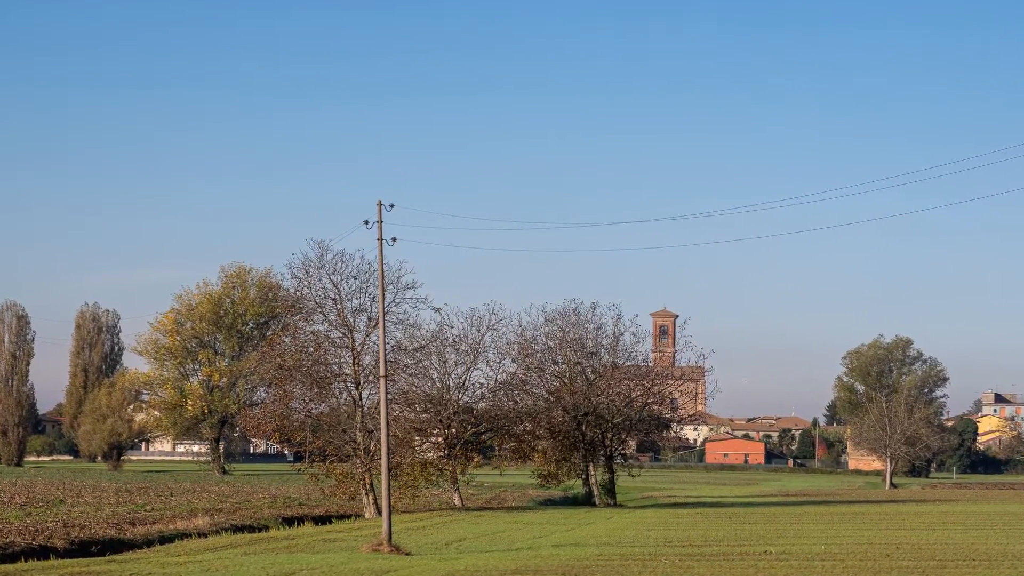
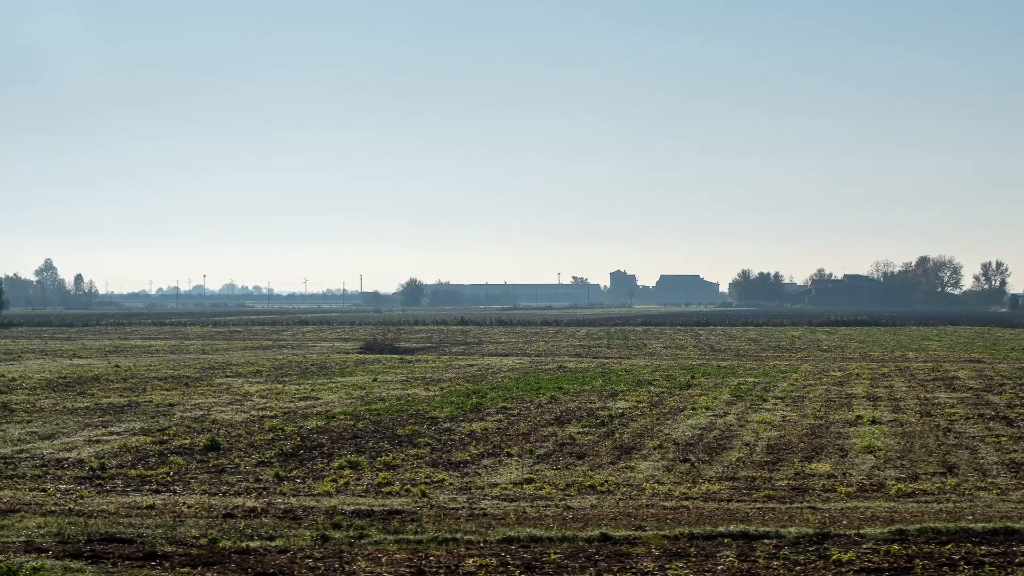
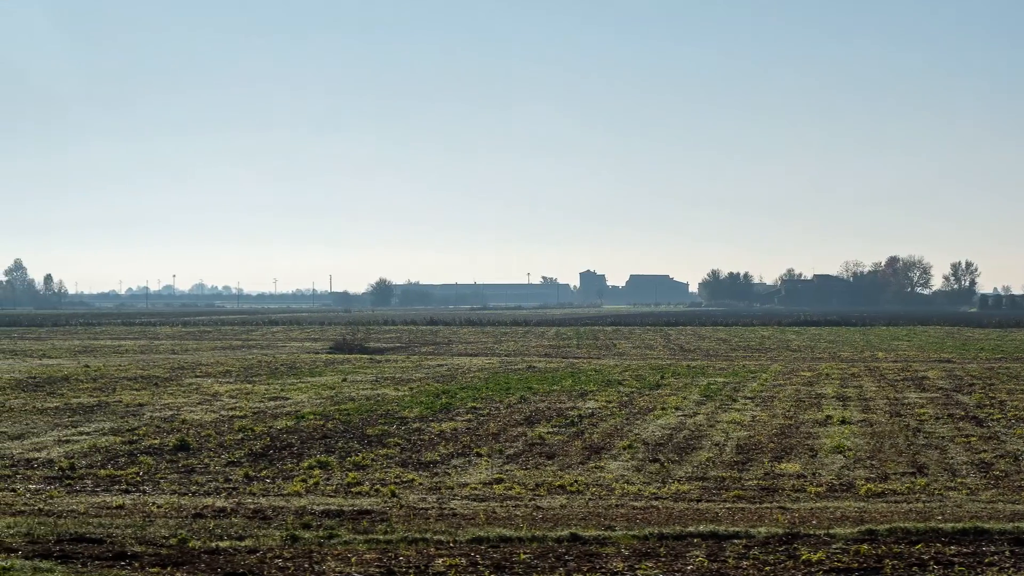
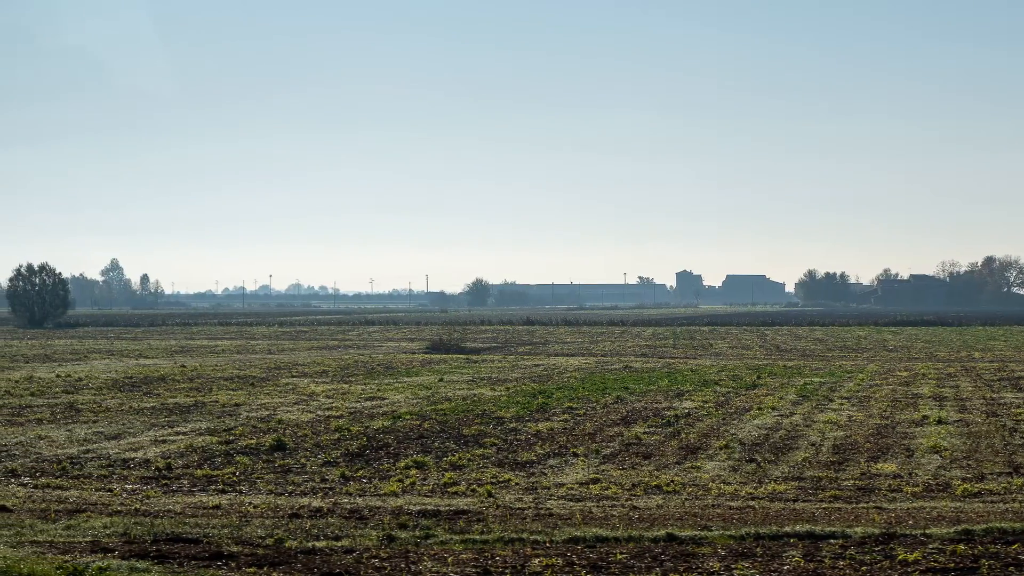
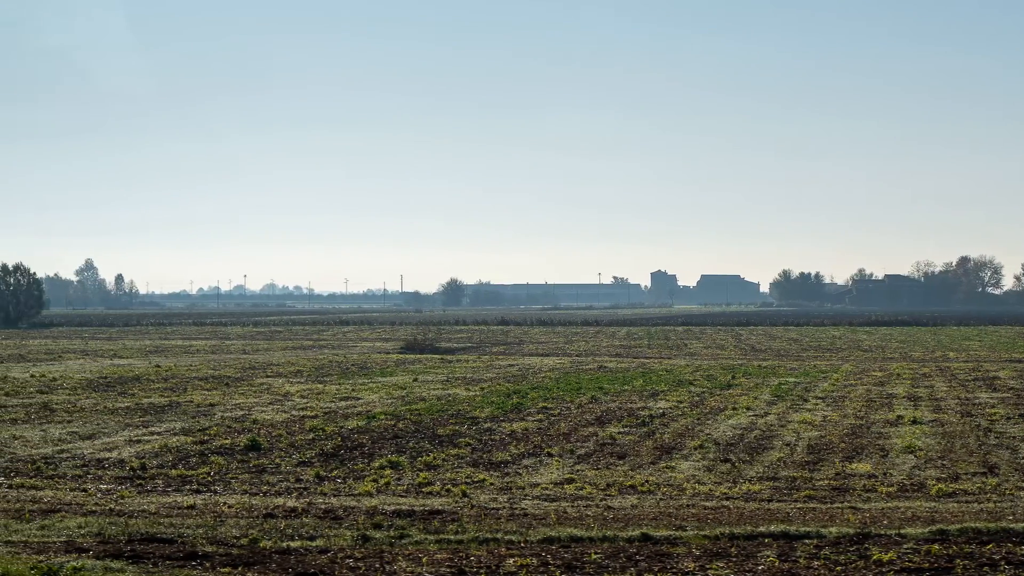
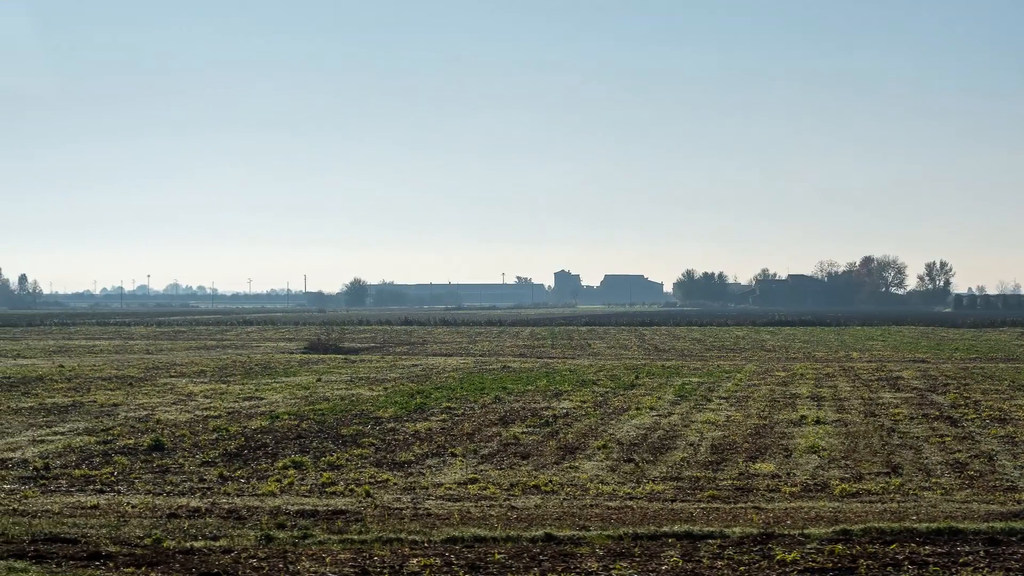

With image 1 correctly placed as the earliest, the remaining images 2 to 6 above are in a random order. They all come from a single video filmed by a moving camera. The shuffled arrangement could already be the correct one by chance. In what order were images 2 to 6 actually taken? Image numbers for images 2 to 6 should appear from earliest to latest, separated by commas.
6, 3, 2, 5, 4
